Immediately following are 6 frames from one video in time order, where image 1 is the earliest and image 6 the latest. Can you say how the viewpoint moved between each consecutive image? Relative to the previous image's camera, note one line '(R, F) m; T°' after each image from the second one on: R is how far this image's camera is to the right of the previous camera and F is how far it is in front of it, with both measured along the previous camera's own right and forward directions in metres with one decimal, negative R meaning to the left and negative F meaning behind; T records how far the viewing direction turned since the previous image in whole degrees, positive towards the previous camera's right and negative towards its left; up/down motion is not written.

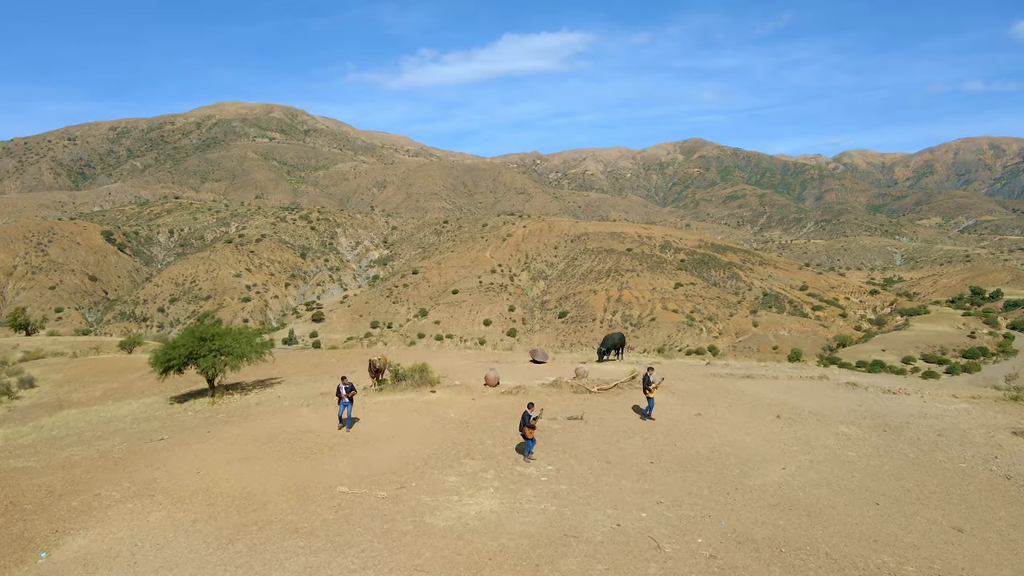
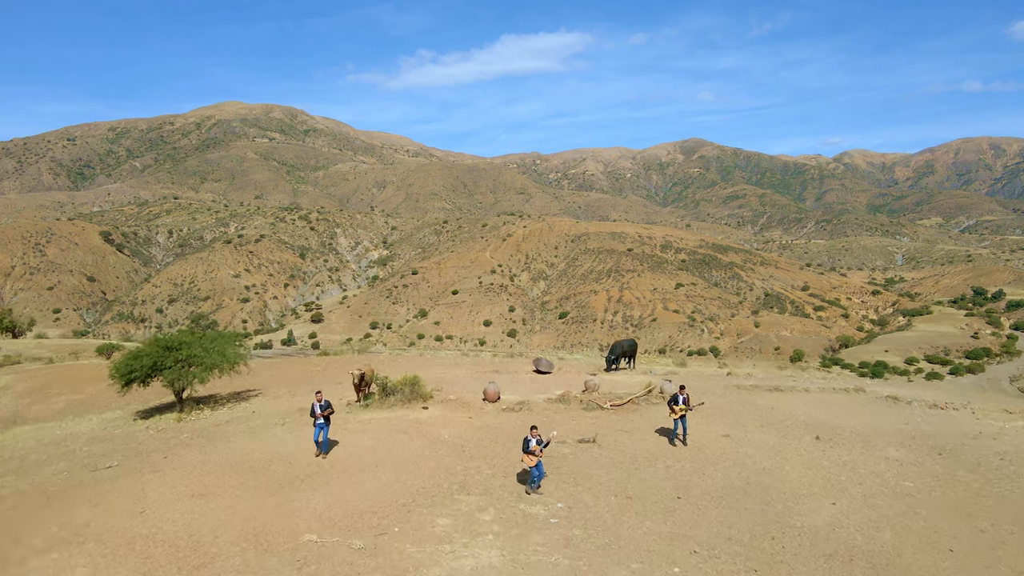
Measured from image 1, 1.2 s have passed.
(0.0, +0.6) m; 0°
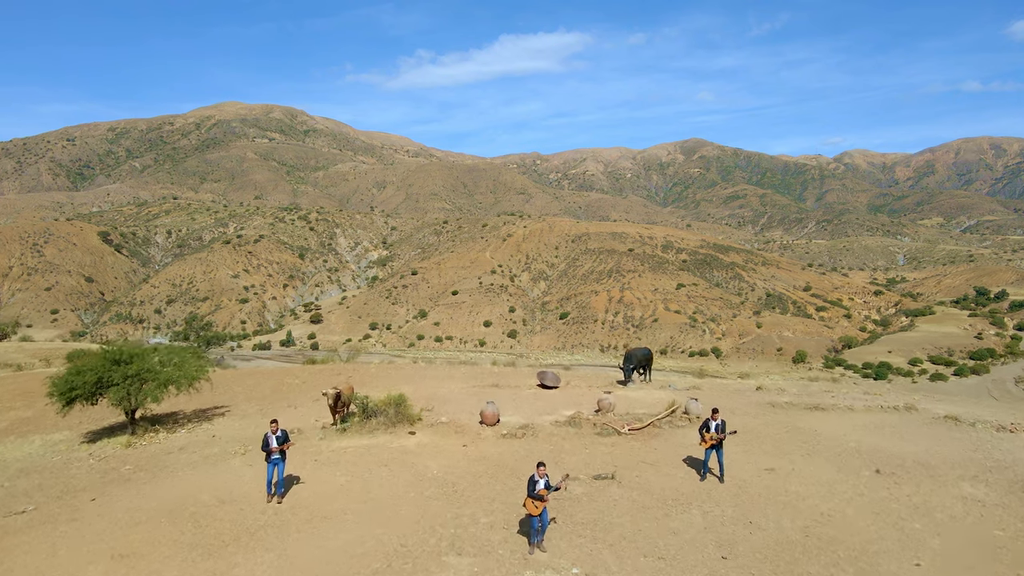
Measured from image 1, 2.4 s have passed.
(0.0, +0.7) m; 0°
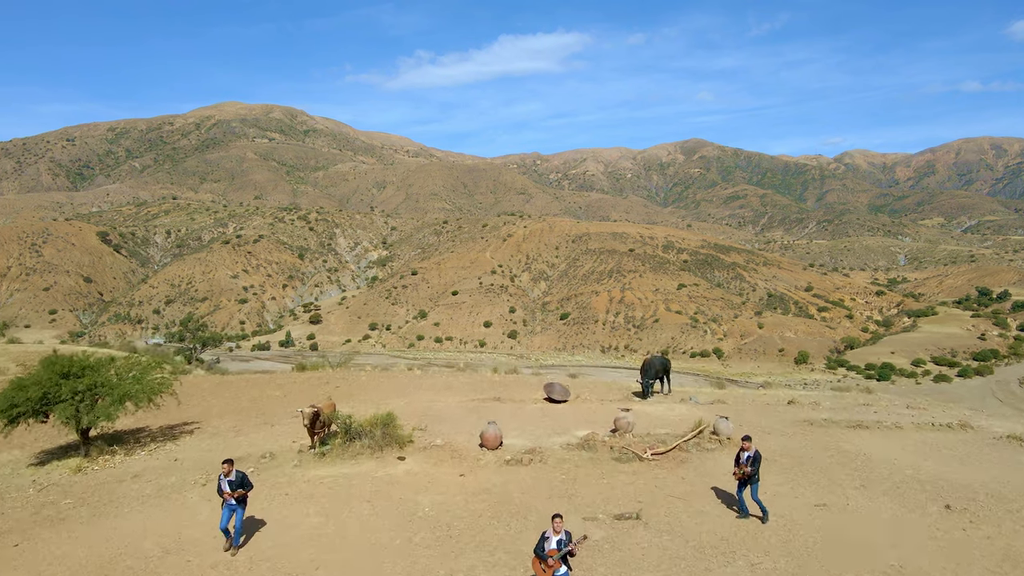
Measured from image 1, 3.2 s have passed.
(0.0, +0.5) m; 0°
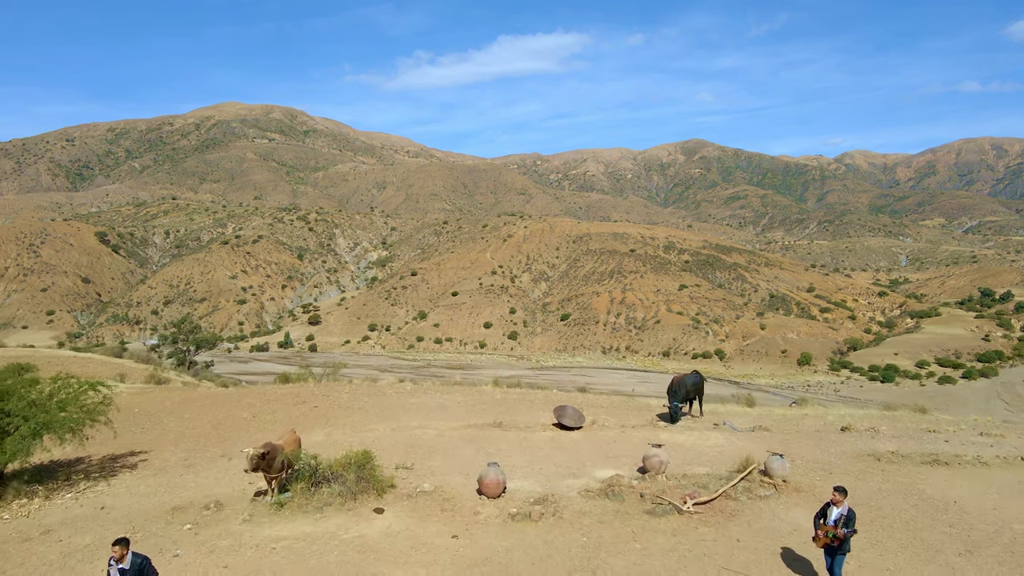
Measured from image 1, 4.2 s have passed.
(0.0, +0.7) m; 0°
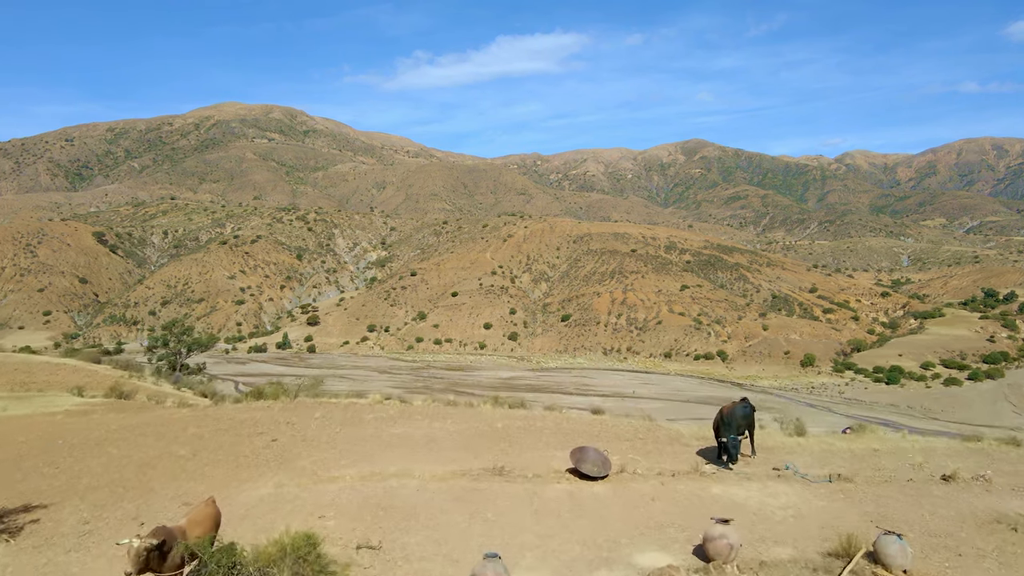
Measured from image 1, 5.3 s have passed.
(0.0, +0.9) m; 0°
